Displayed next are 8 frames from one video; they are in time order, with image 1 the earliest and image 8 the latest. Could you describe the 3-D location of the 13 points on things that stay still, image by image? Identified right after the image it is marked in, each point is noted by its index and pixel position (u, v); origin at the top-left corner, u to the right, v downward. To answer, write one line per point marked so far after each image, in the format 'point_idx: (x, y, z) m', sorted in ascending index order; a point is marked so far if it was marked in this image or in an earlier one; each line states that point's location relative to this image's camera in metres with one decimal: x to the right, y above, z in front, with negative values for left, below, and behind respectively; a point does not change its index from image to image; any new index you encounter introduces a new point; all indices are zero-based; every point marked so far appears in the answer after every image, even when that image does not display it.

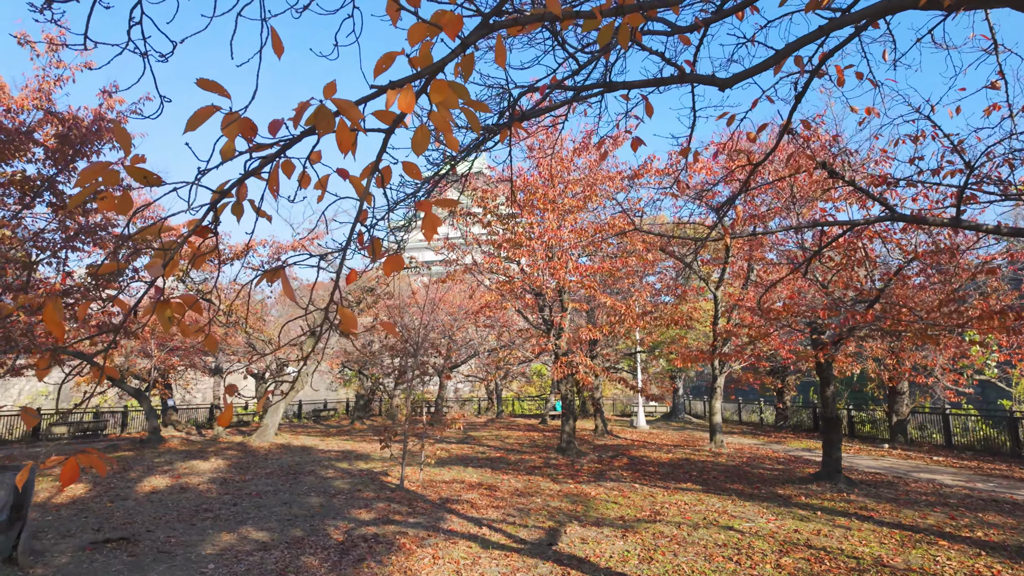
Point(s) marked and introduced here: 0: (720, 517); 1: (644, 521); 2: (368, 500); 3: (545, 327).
0: (+2.6, -2.8, +7.5) m
1: (+1.6, -2.8, +7.3) m
2: (-1.9, -2.9, +8.4) m
3: (+0.8, -0.9, +14.1) m
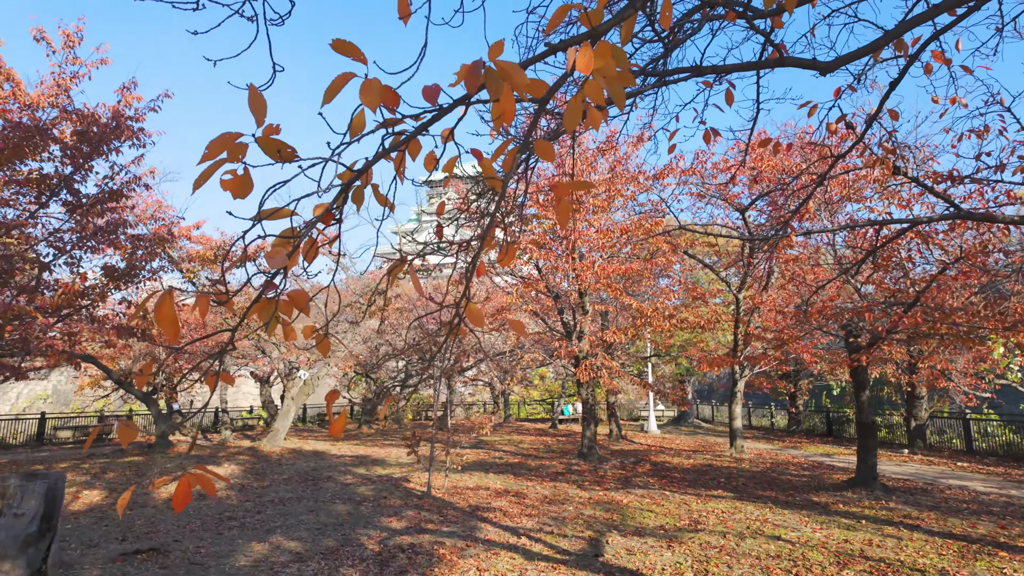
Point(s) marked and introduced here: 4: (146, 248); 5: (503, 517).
0: (+3.0, -2.8, +7.3) m
1: (+2.0, -2.8, +7.1) m
2: (-1.5, -2.9, +8.2) m
3: (+1.3, -1.0, +13.8) m
4: (-6.3, +0.7, +10.5) m
5: (-0.1, -2.9, +7.6) m
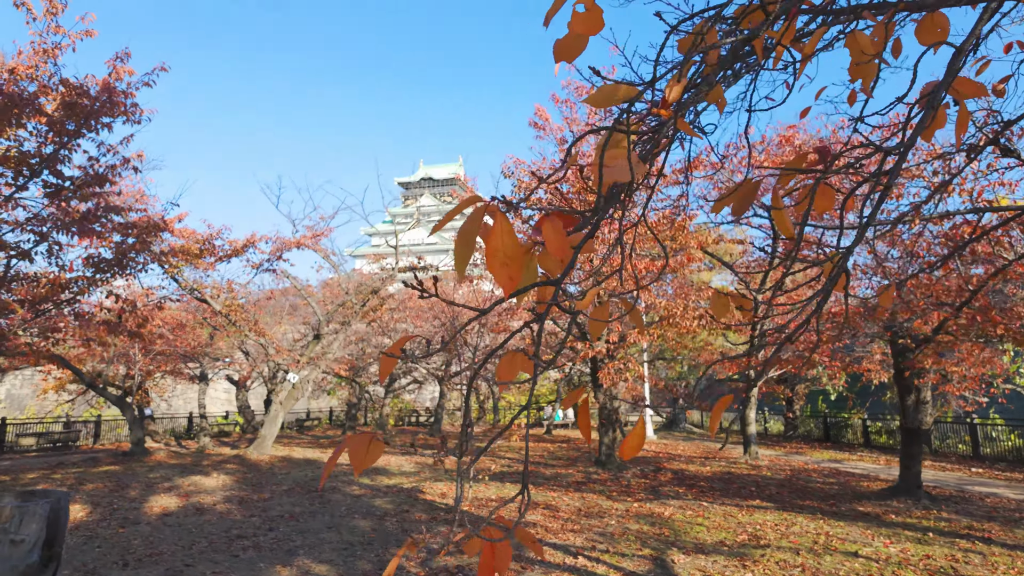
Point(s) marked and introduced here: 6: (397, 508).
0: (+3.6, -2.8, +6.8) m
1: (+2.6, -2.8, +6.5) m
2: (-1.0, -2.9, +7.4) m
3: (+1.5, -1.0, +13.2) m
4: (-5.9, +0.8, +9.5) m
5: (+0.4, -2.8, +6.9) m
6: (-1.6, -3.0, +8.3) m
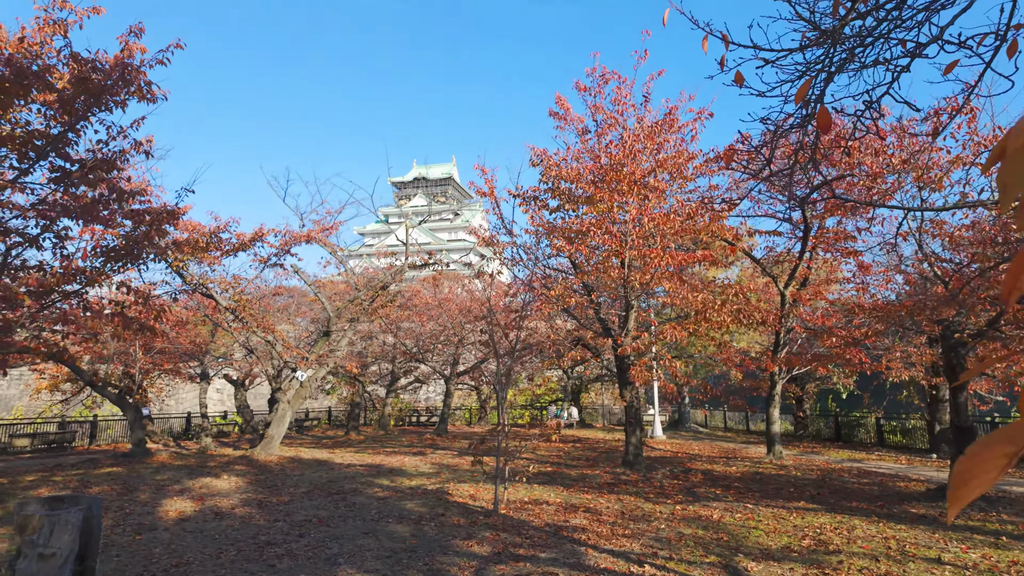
0: (+4.1, -2.7, +6.4) m
1: (+3.1, -2.6, +6.1) m
2: (-0.5, -2.7, +6.9) m
3: (+1.9, -0.8, +12.8) m
4: (-5.4, +0.9, +9.0) m
5: (+1.0, -2.7, +6.5) m
6: (-1.0, -2.9, +7.8) m
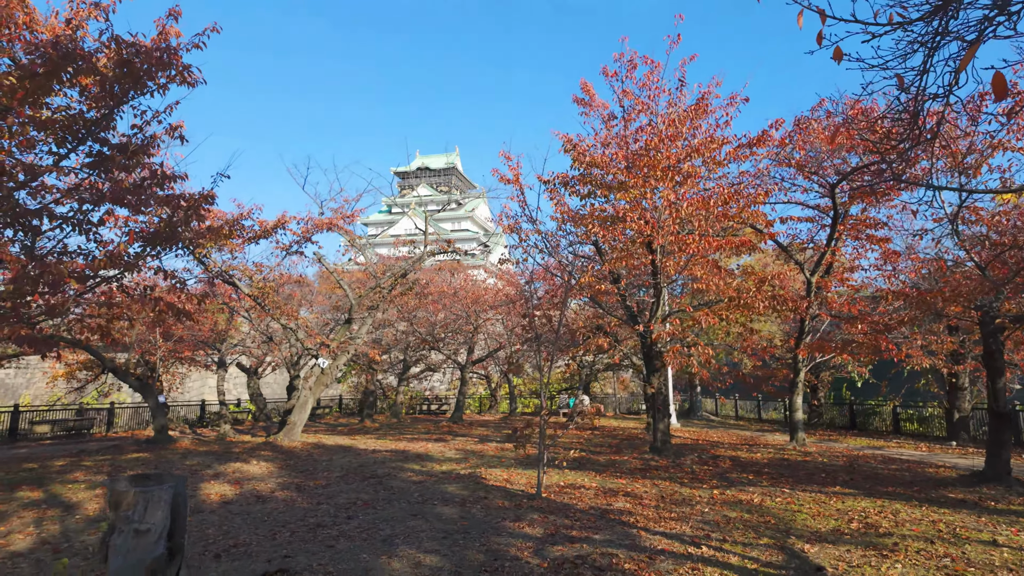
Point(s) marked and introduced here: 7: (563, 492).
0: (+4.6, -2.5, +6.4) m
1: (+3.6, -2.5, +6.1) m
2: (0.0, -2.5, +7.0) m
3: (+2.5, -0.6, +12.8) m
4: (-4.8, +1.1, +9.0) m
5: (+1.5, -2.5, +6.5) m
6: (-0.5, -2.7, +7.9) m
7: (+0.7, -2.8, +8.3) m
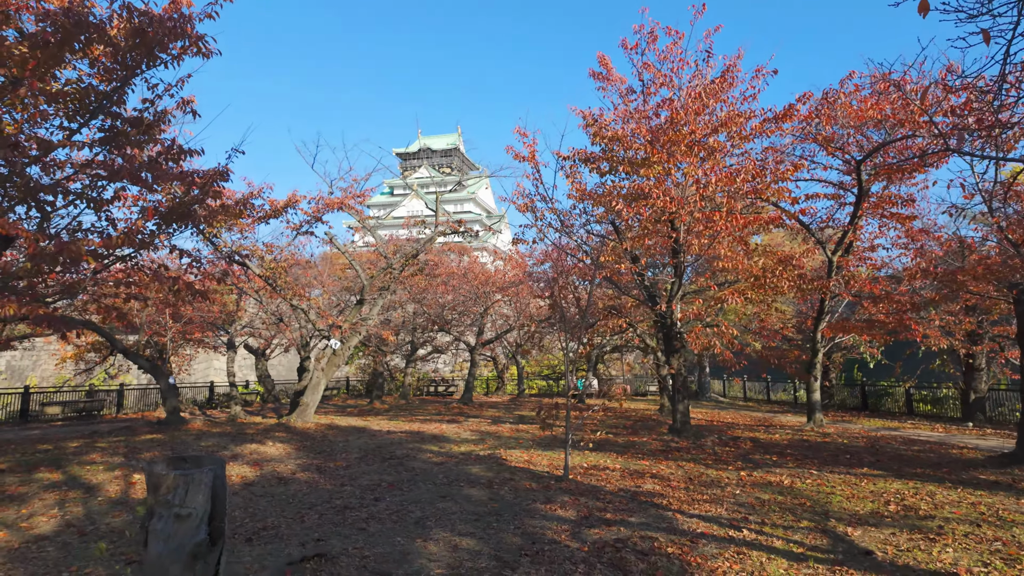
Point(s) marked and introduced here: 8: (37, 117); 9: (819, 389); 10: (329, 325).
0: (+4.9, -2.3, +6.3) m
1: (+4.0, -2.2, +5.9) m
2: (+0.4, -2.3, +6.8) m
3: (+2.8, -0.1, +12.6) m
4: (-4.5, +1.4, +8.8) m
5: (+1.8, -2.3, +6.4) m
6: (-0.2, -2.4, +7.7) m
7: (+1.0, -2.5, +8.2) m
8: (-5.4, +1.9, +6.9) m
9: (+7.2, -2.4, +14.2) m
10: (-4.7, -1.0, +15.8) m
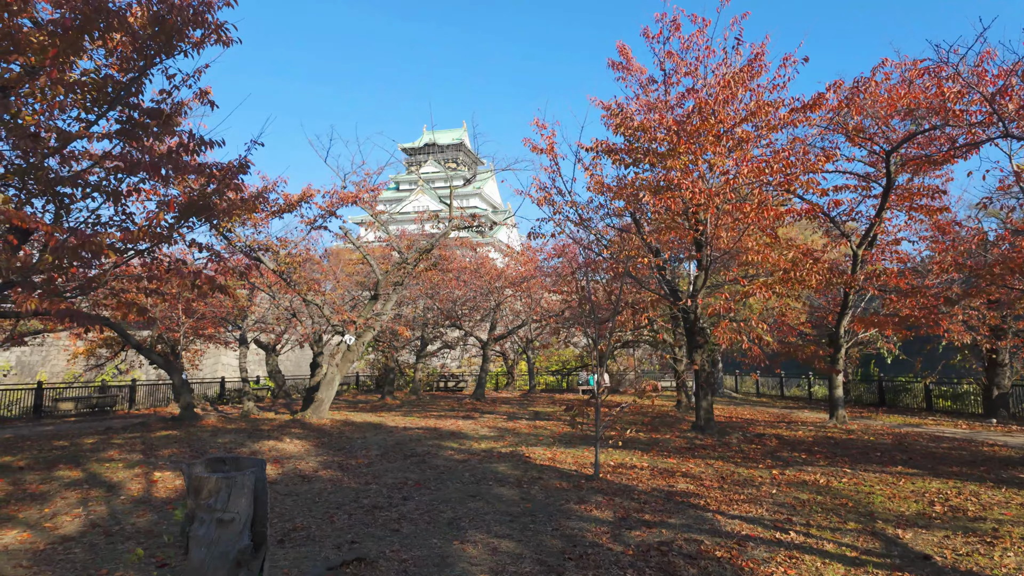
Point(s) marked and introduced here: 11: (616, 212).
0: (+5.3, -2.2, +6.0) m
1: (+4.3, -2.2, +5.7) m
2: (+0.7, -2.2, +6.7) m
3: (+3.2, 0.0, +12.4) m
4: (-4.1, +1.5, +8.6) m
5: (+2.1, -2.2, +6.2) m
6: (+0.2, -2.3, +7.6) m
7: (+1.4, -2.4, +8.0) m
8: (-5.0, +2.0, +6.7) m
9: (+7.6, -2.2, +14.0) m
10: (-4.3, -0.8, +15.7) m
11: (+2.1, +1.5, +12.3) m
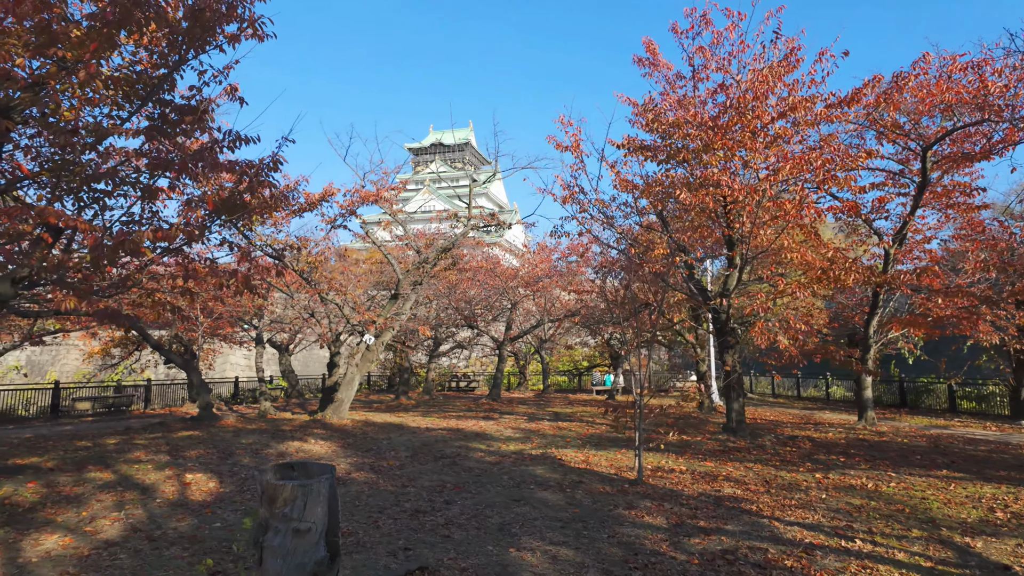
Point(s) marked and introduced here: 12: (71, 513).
0: (+5.7, -2.2, +5.8) m
1: (+4.8, -2.2, +5.5) m
2: (+1.2, -2.2, +6.5) m
3: (+3.7, 0.0, +12.2) m
4: (-3.7, +1.5, +8.5) m
5: (+2.6, -2.2, +6.0) m
6: (+0.6, -2.3, +7.4) m
7: (+1.8, -2.4, +7.8) m
8: (-4.6, +2.0, +6.6) m
9: (+8.1, -2.2, +13.8) m
10: (-3.8, -0.8, +15.5) m
11: (+2.6, +1.5, +12.1) m
12: (-4.3, -2.2, +6.0) m
